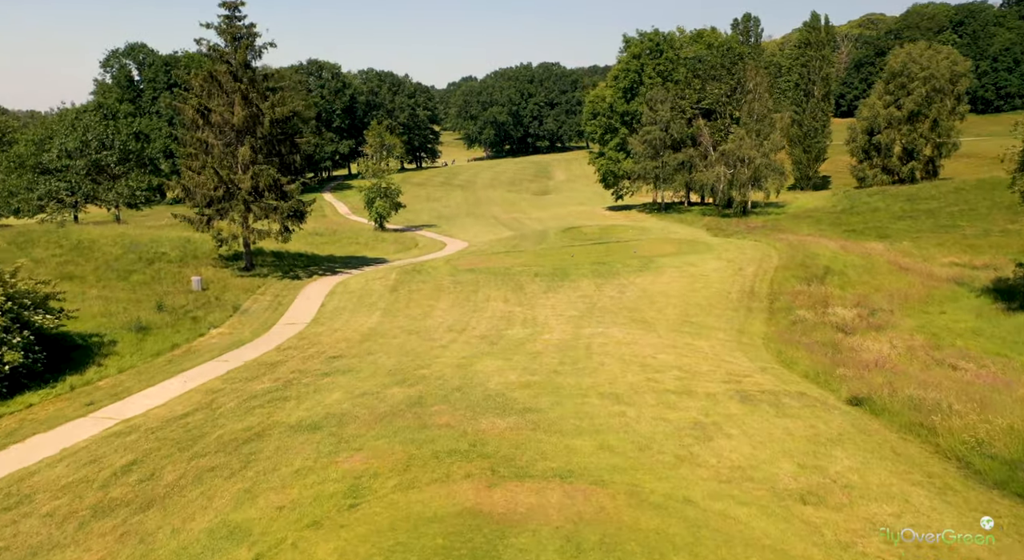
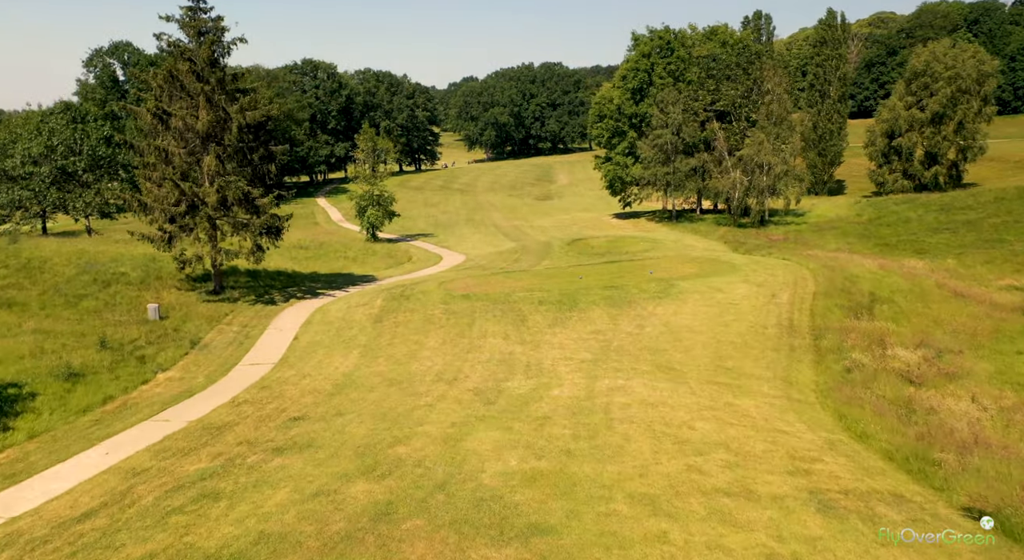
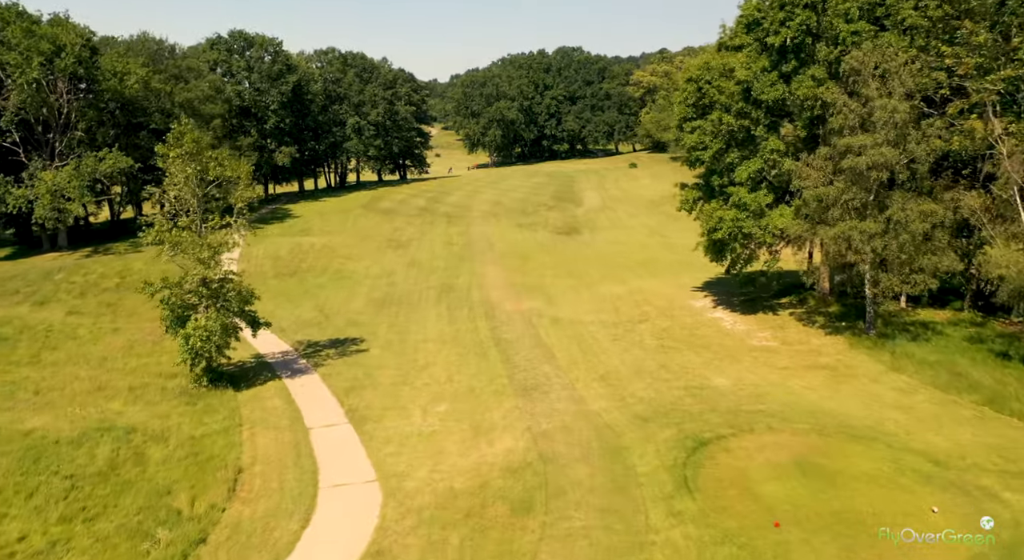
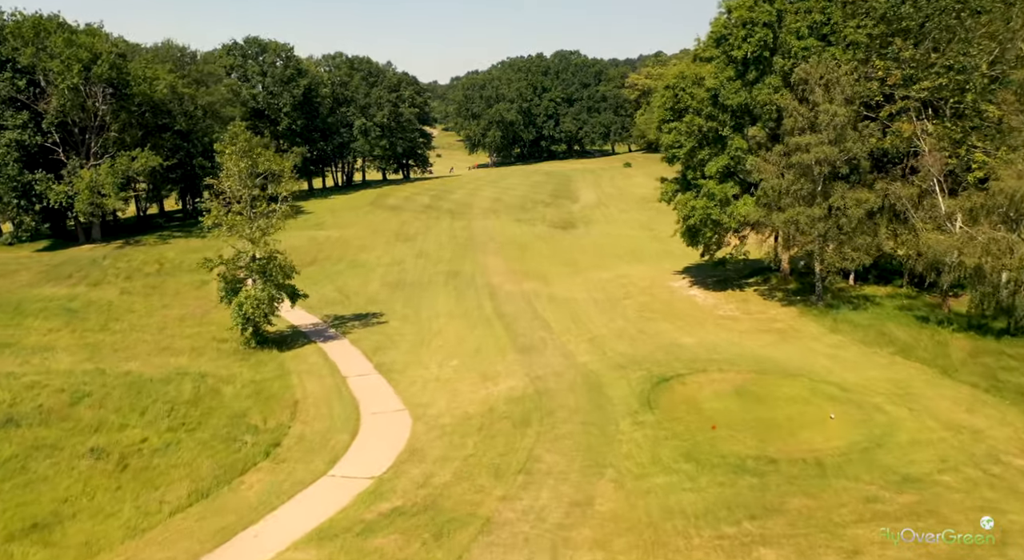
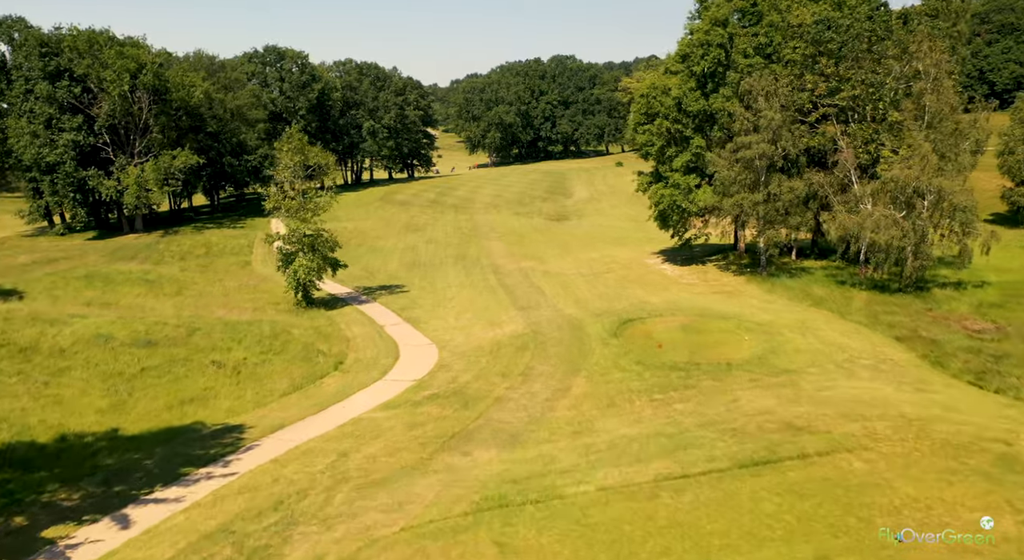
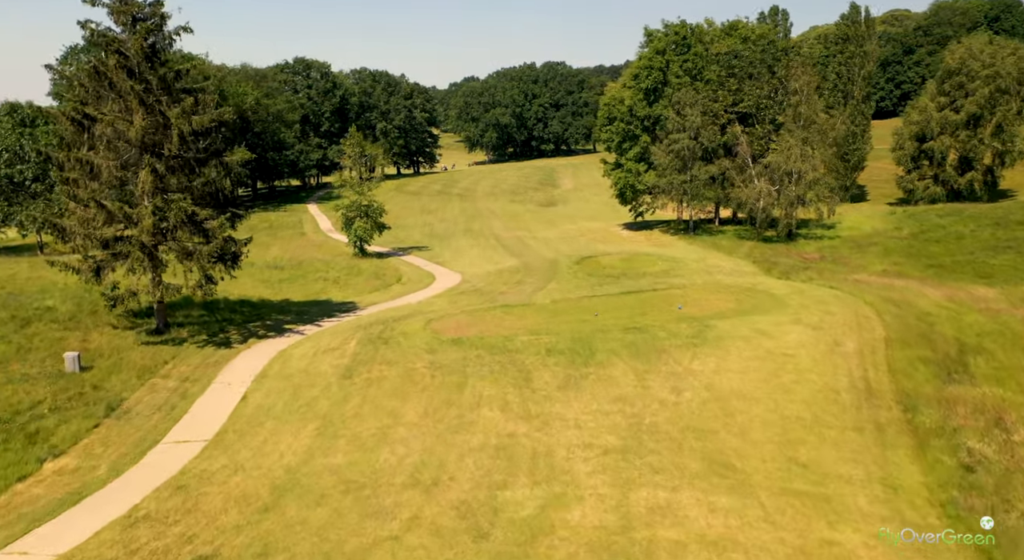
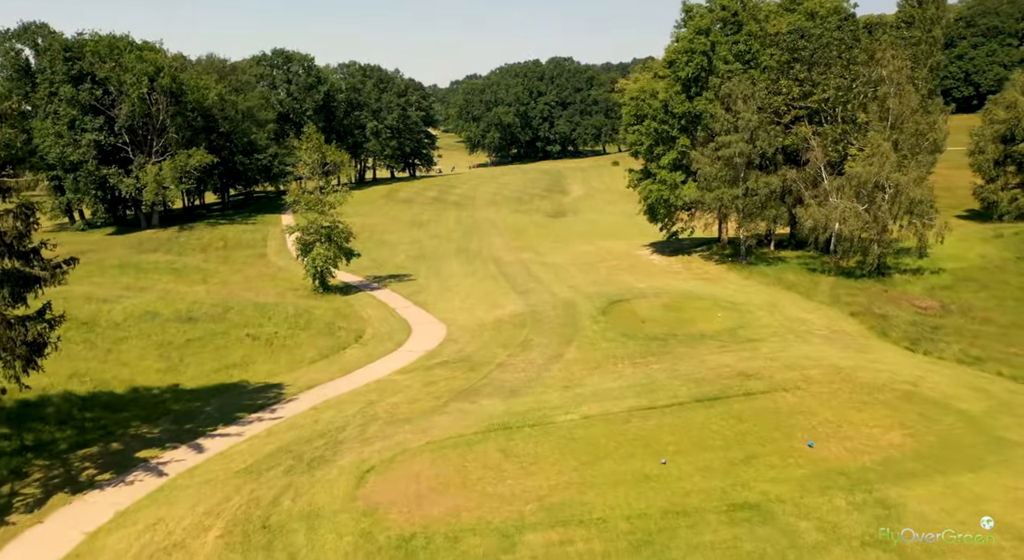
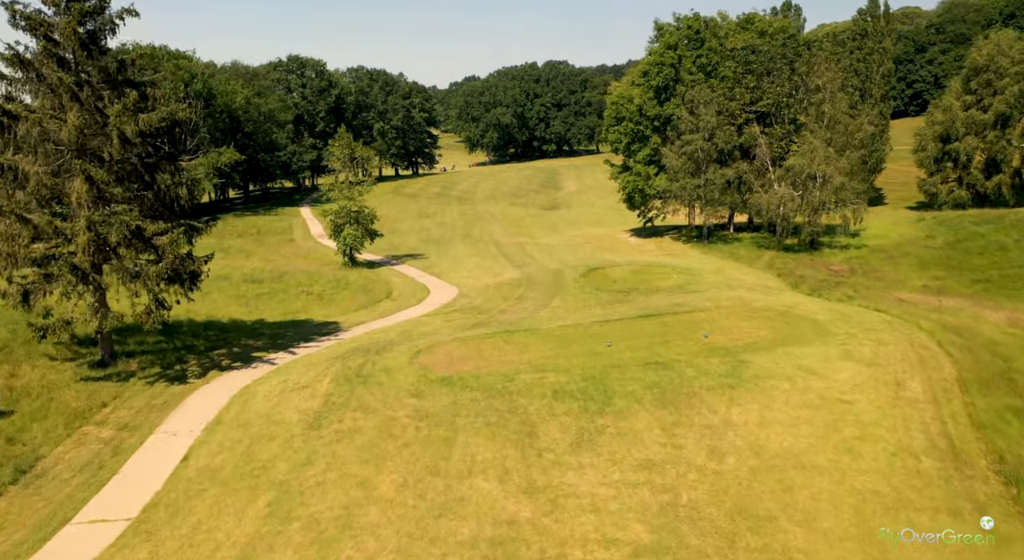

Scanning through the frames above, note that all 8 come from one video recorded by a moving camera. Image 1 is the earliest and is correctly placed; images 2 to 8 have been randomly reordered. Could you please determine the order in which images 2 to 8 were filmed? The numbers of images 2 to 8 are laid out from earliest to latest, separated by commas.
2, 6, 8, 7, 5, 4, 3
